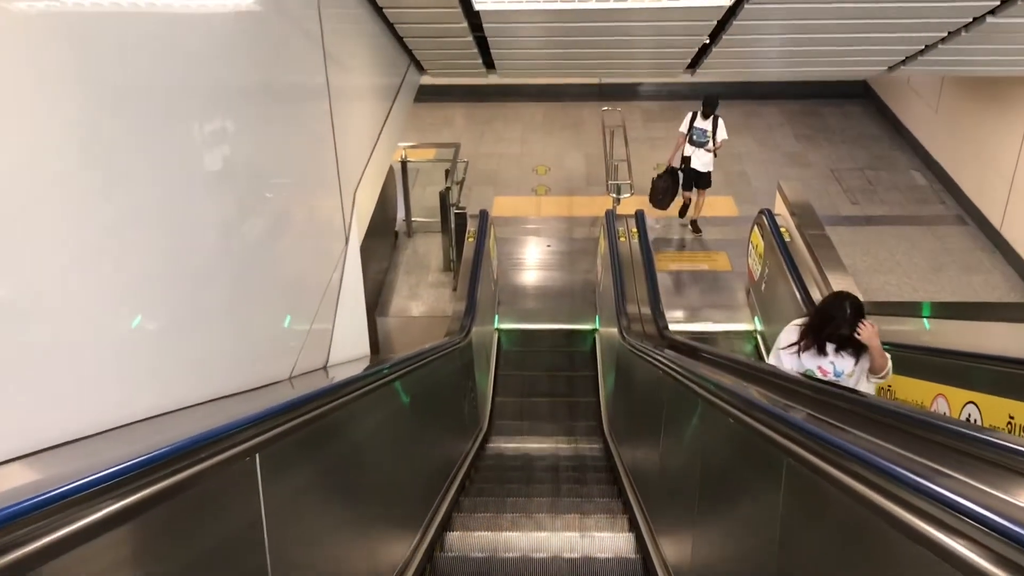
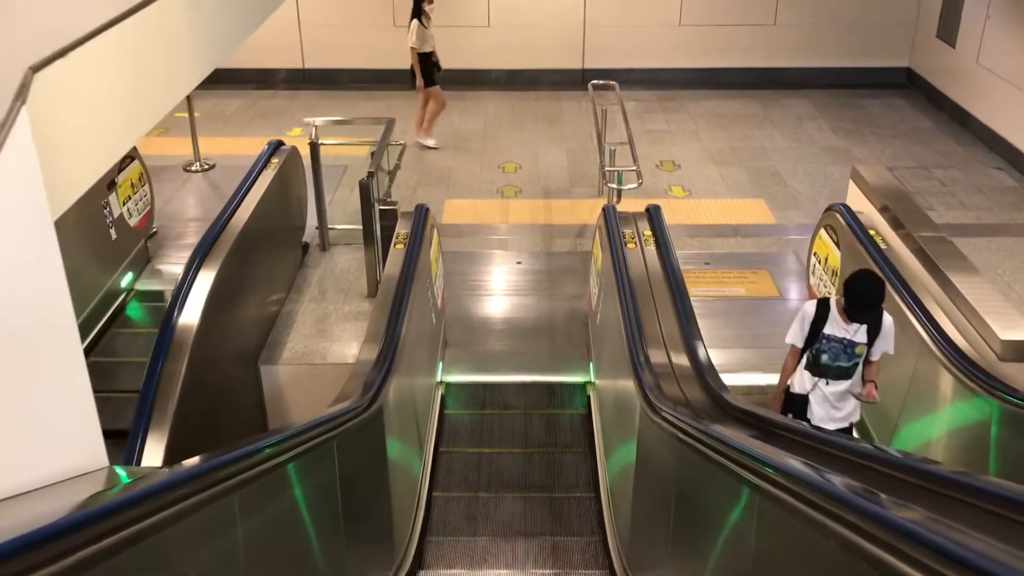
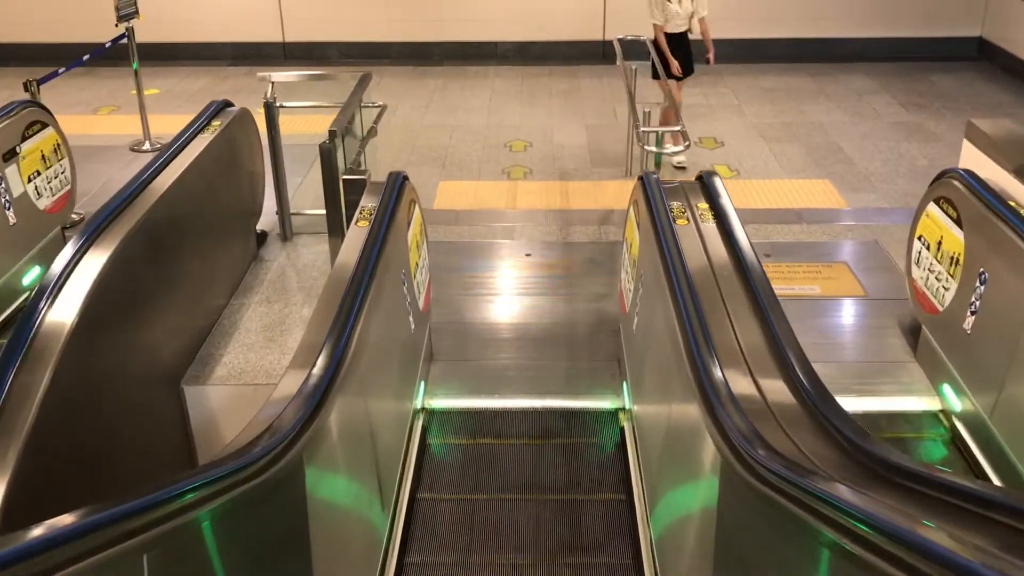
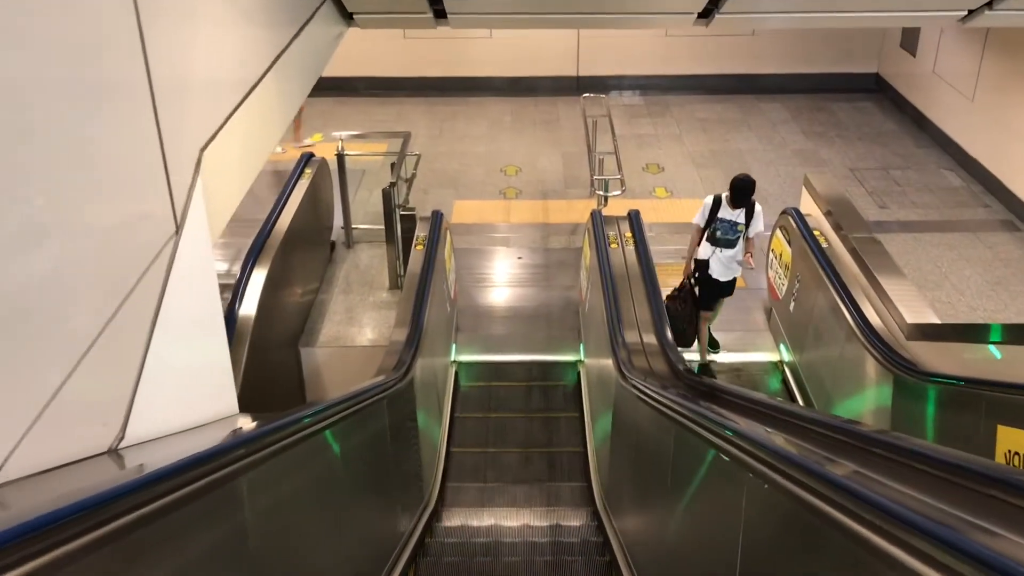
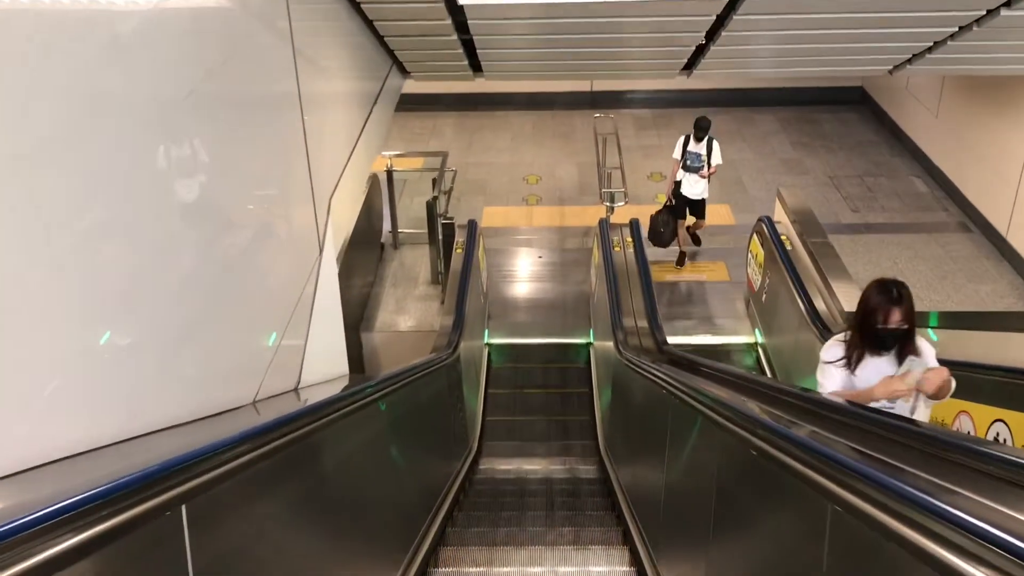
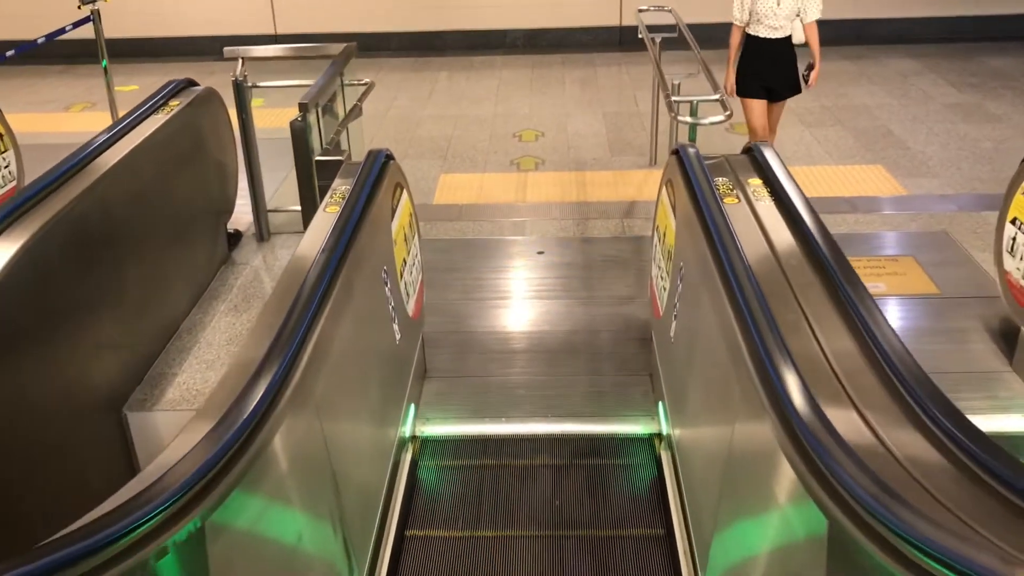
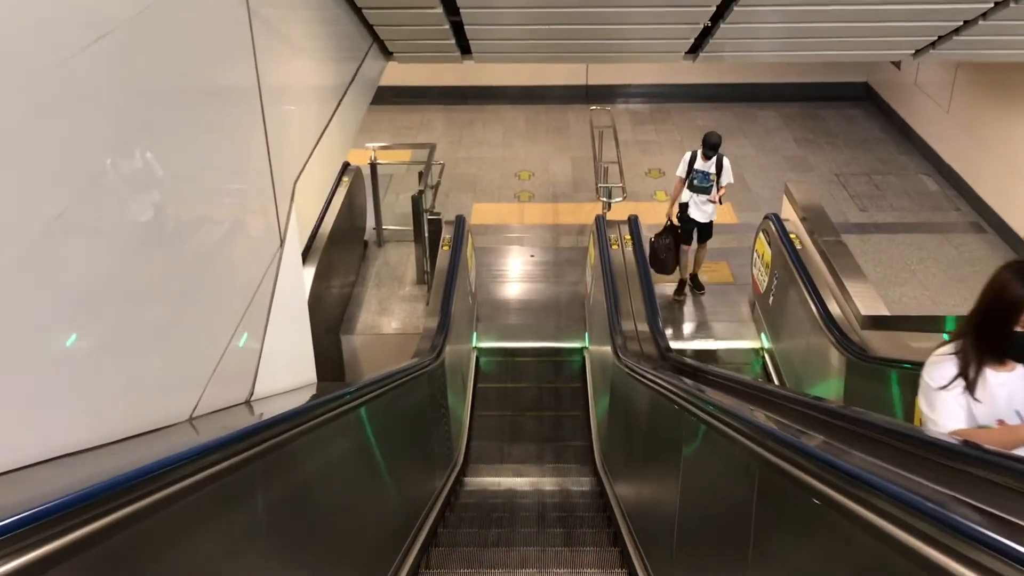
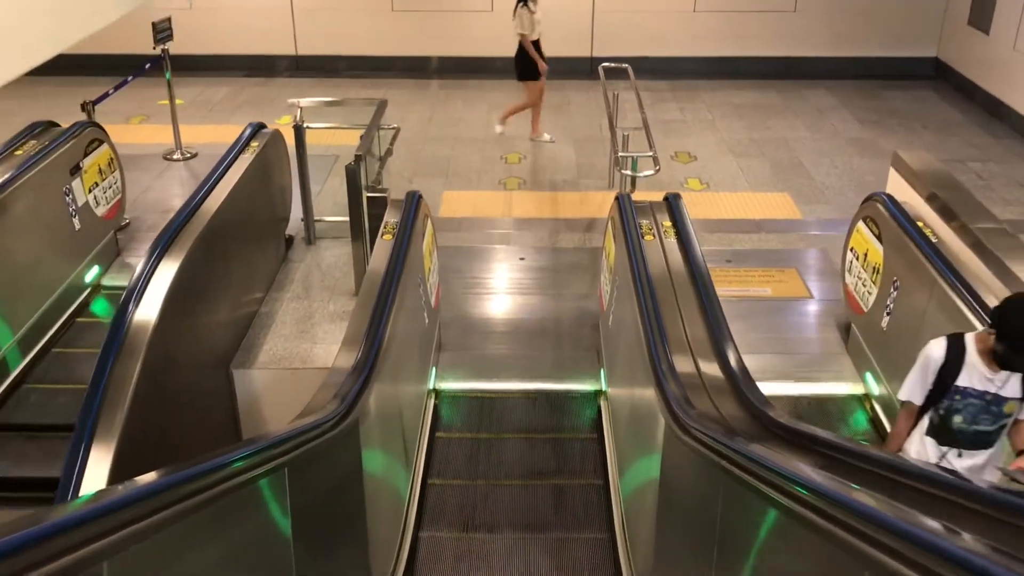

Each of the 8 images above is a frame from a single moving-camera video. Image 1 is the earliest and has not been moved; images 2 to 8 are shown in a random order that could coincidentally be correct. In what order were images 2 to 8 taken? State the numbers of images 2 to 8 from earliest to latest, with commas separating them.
5, 7, 4, 2, 8, 3, 6
